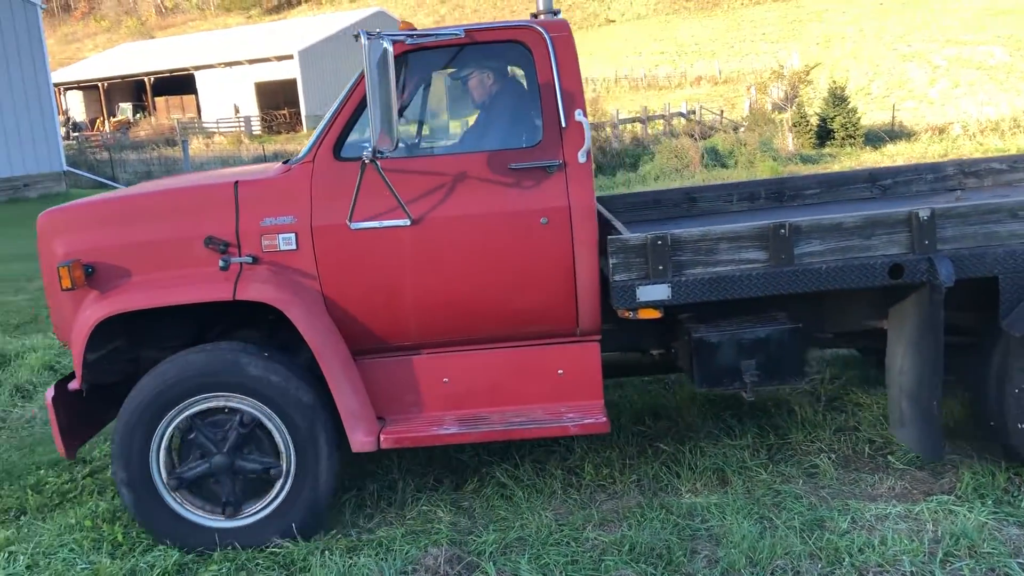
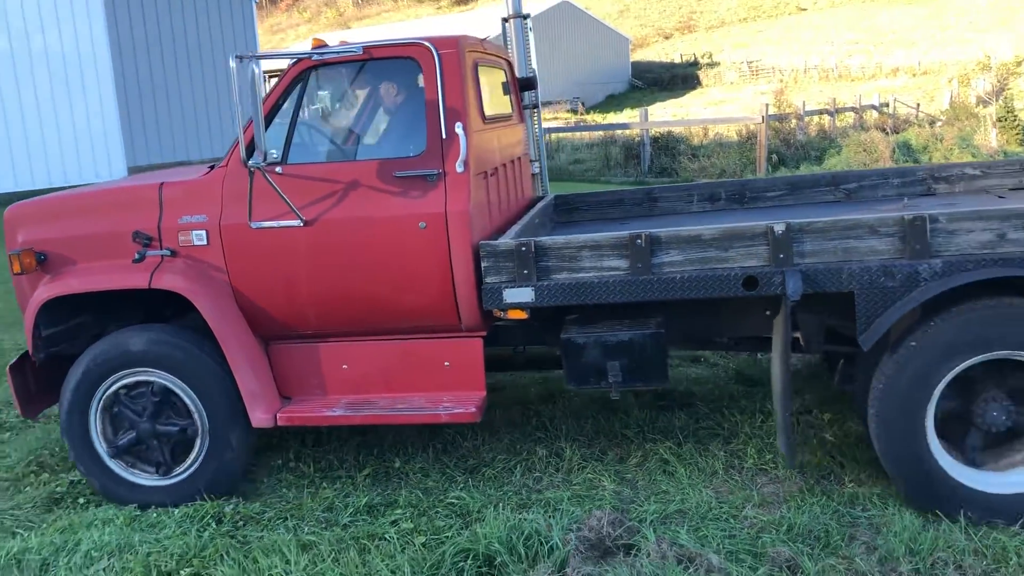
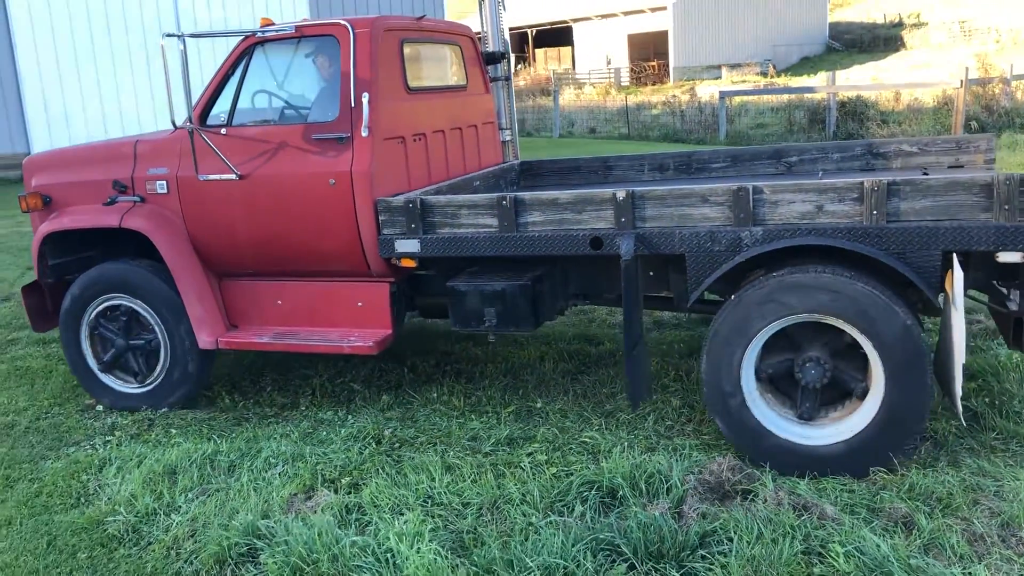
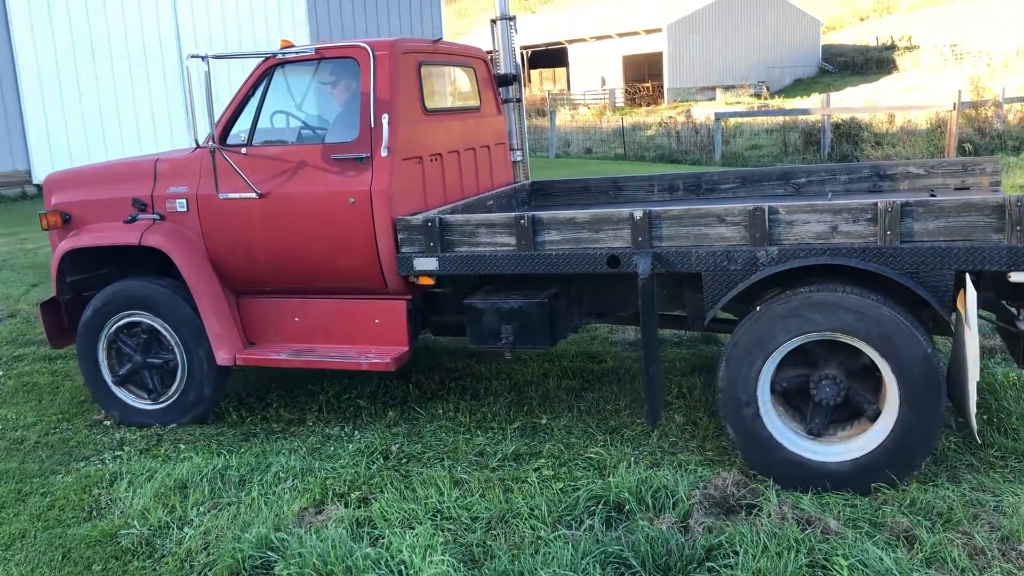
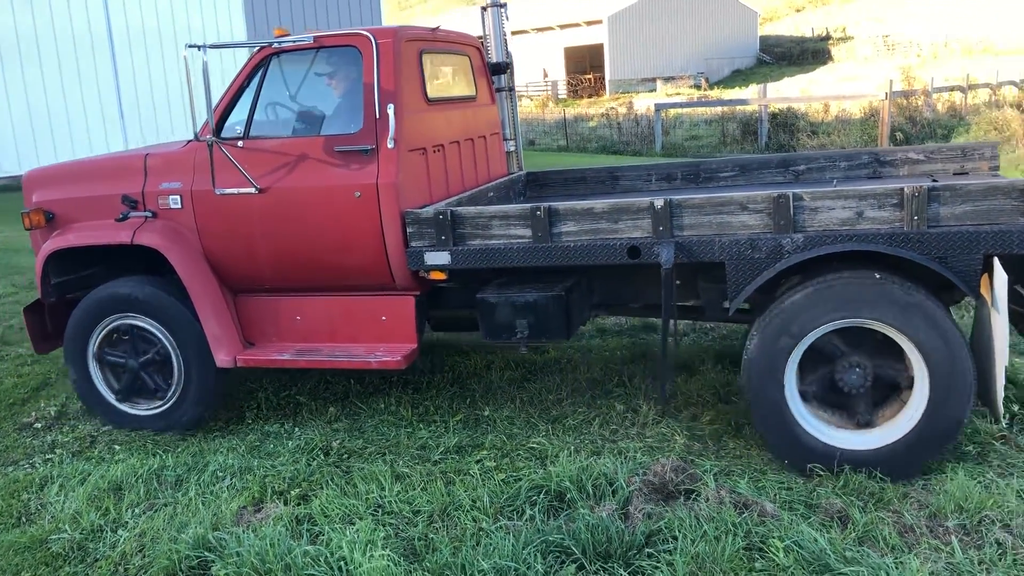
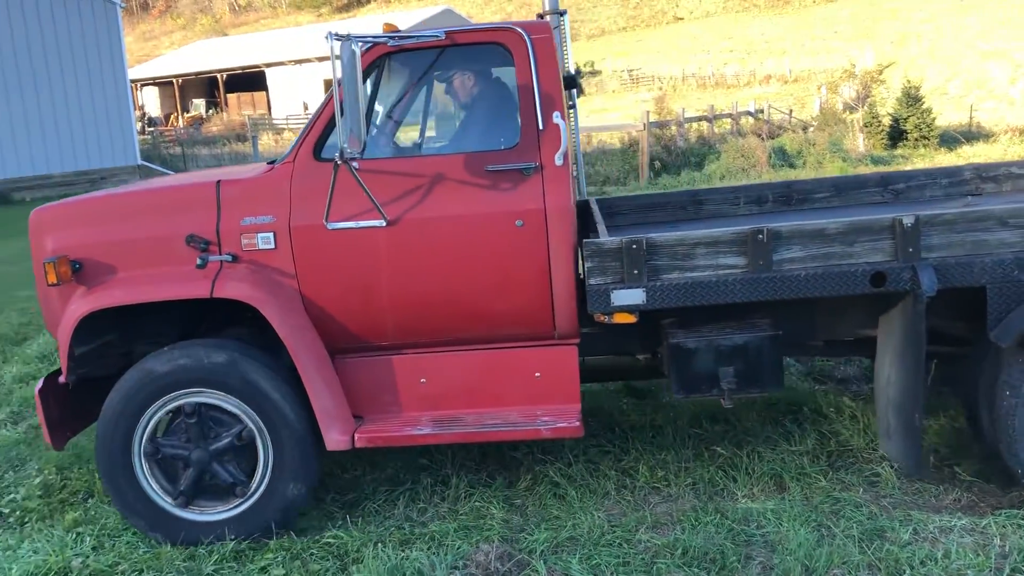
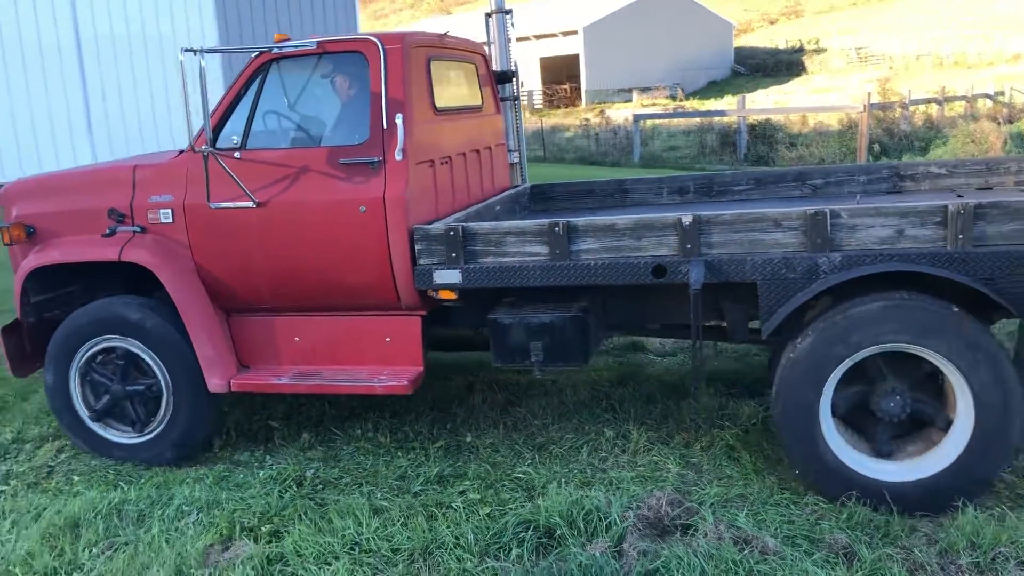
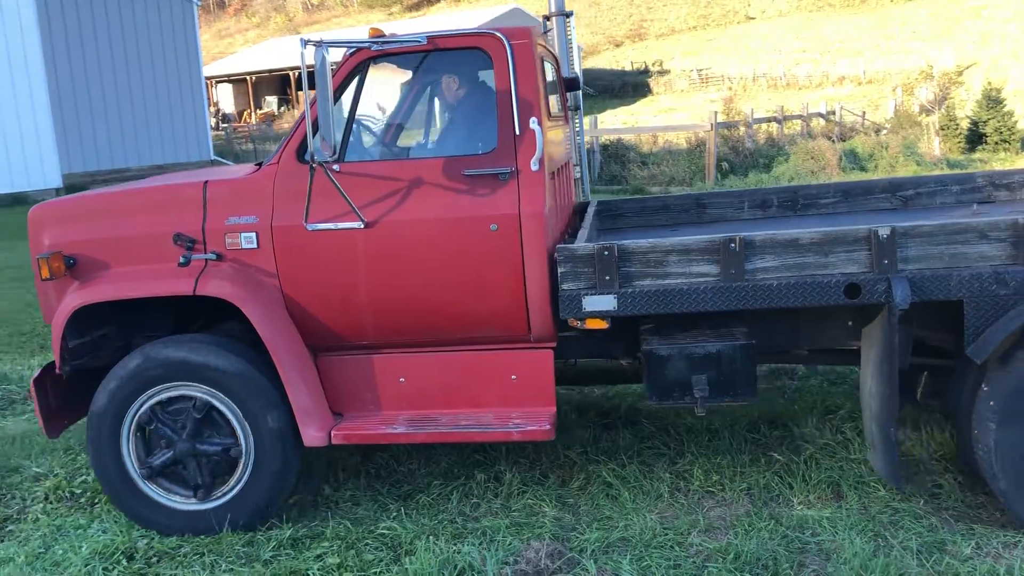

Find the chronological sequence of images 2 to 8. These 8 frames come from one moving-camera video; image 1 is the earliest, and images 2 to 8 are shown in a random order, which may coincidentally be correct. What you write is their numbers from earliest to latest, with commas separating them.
6, 8, 2, 7, 3, 4, 5
